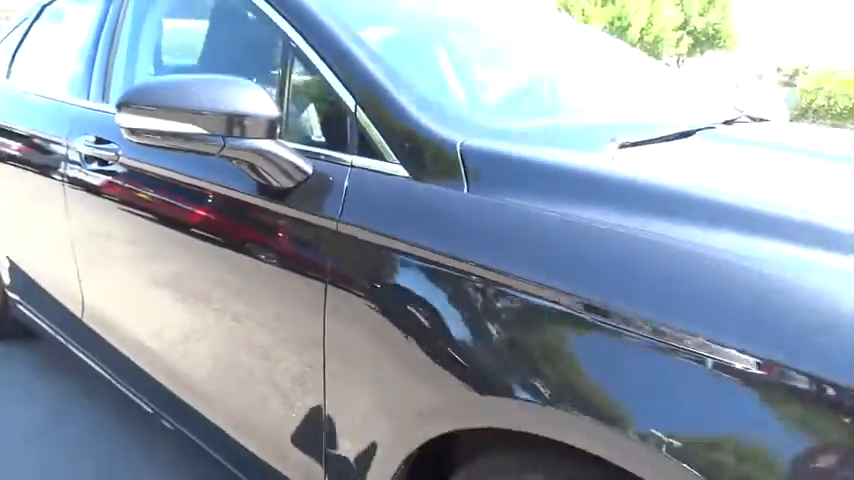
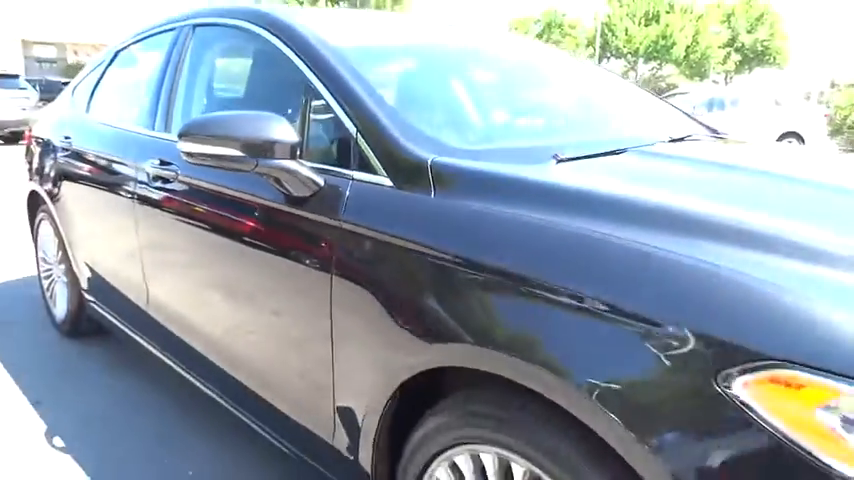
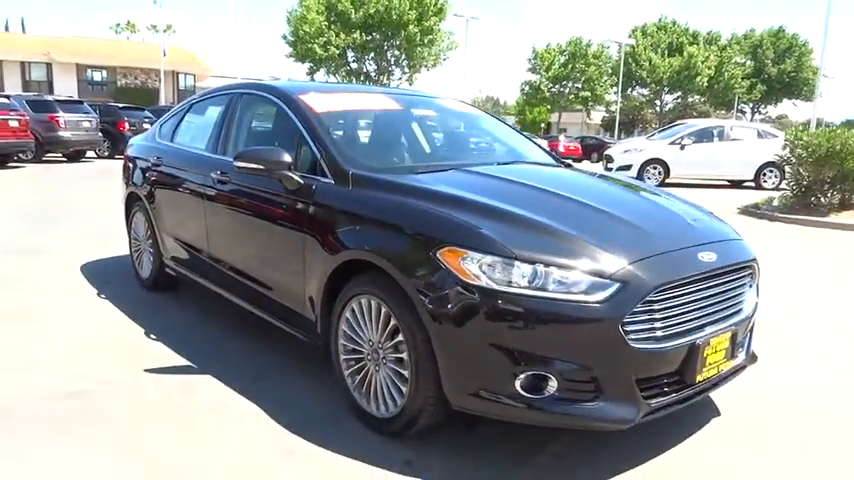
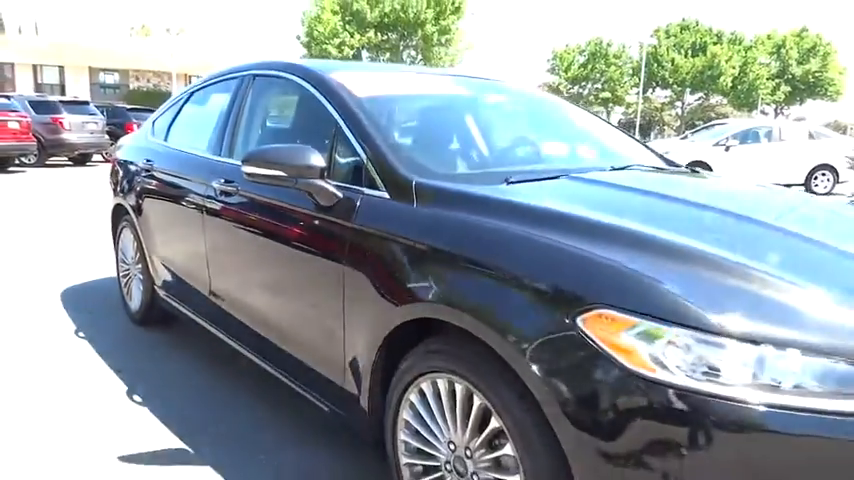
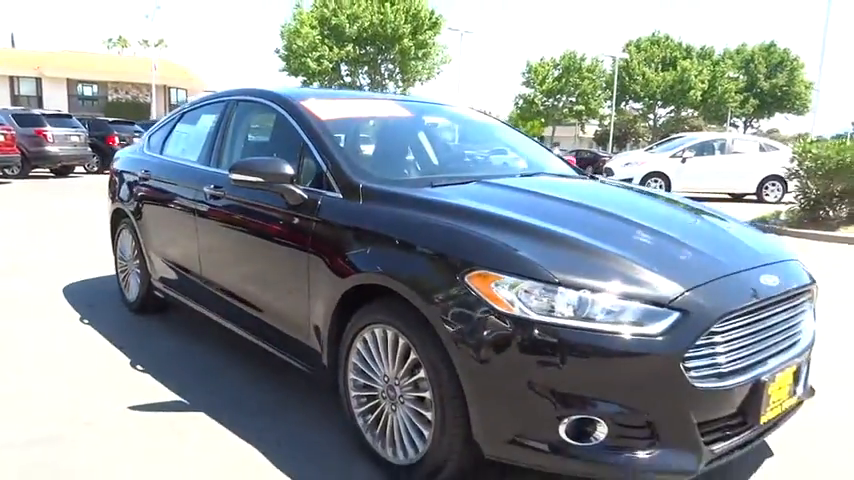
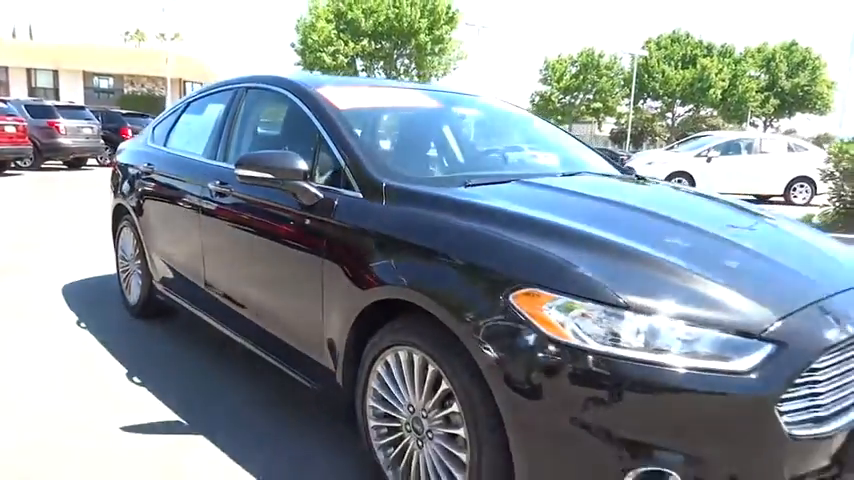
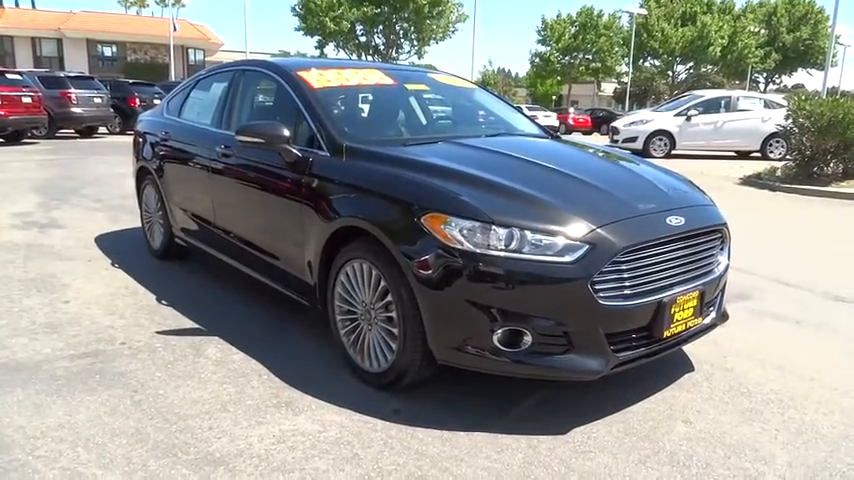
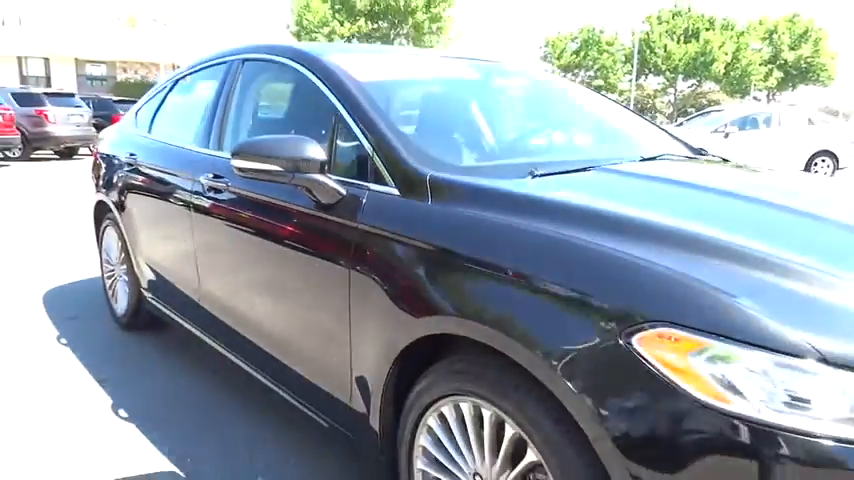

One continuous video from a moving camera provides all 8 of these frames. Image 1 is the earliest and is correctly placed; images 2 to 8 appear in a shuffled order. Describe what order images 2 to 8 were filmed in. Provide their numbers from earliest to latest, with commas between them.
2, 8, 4, 6, 5, 3, 7
